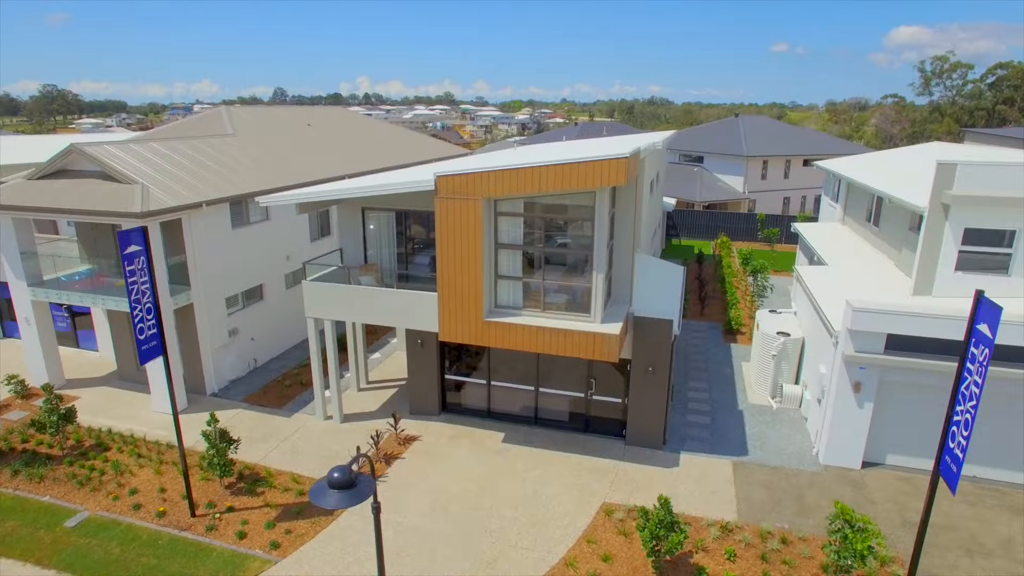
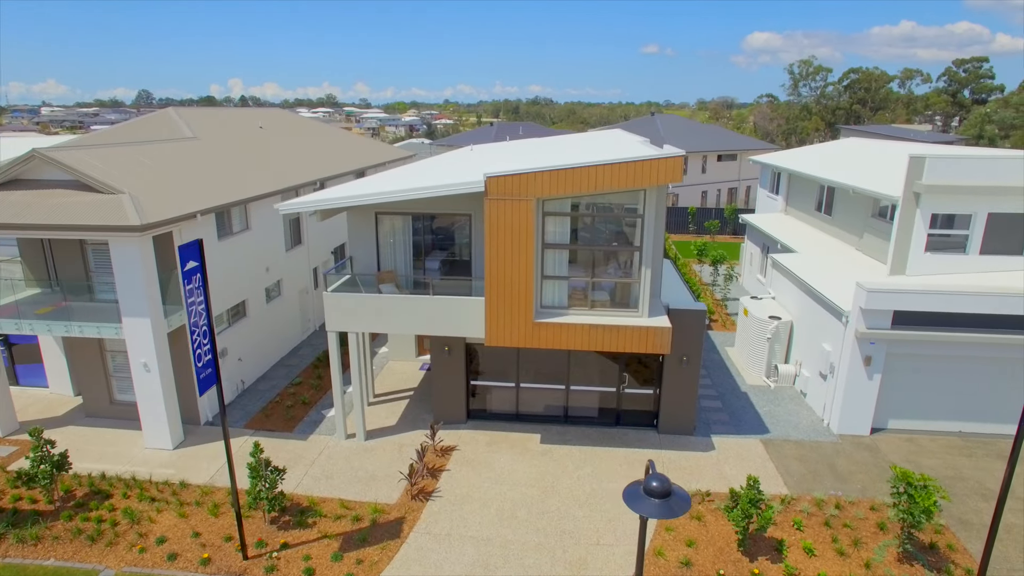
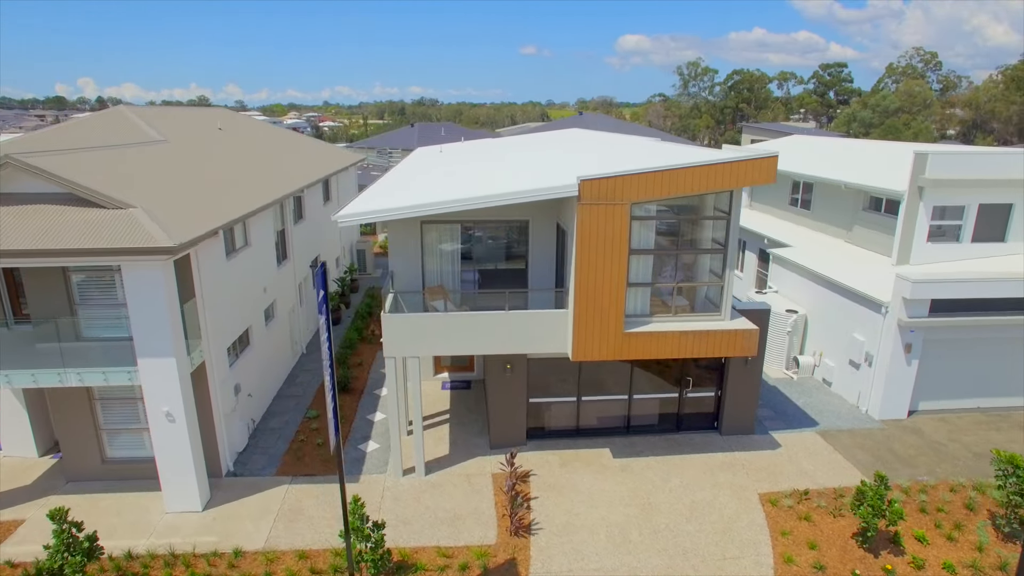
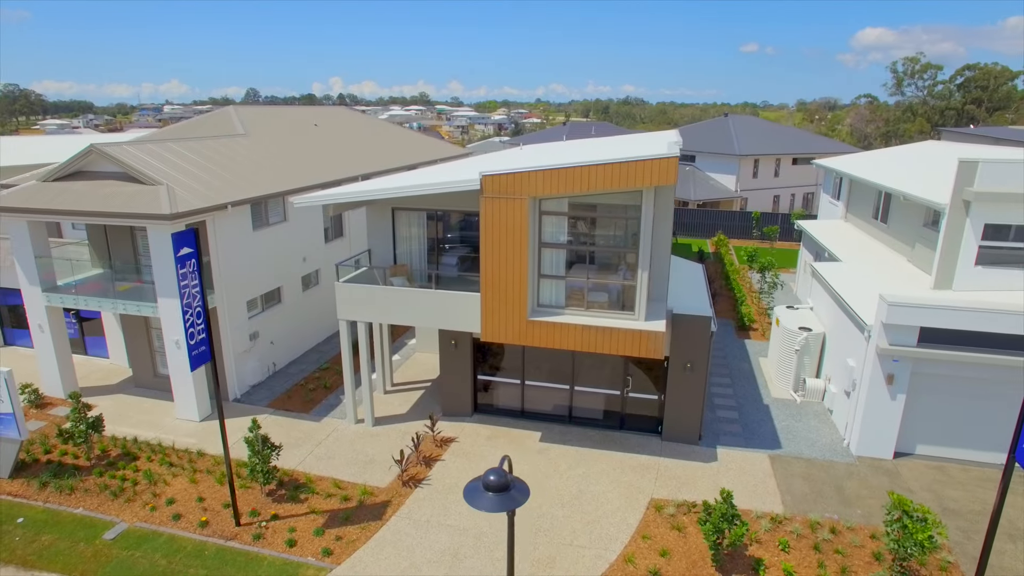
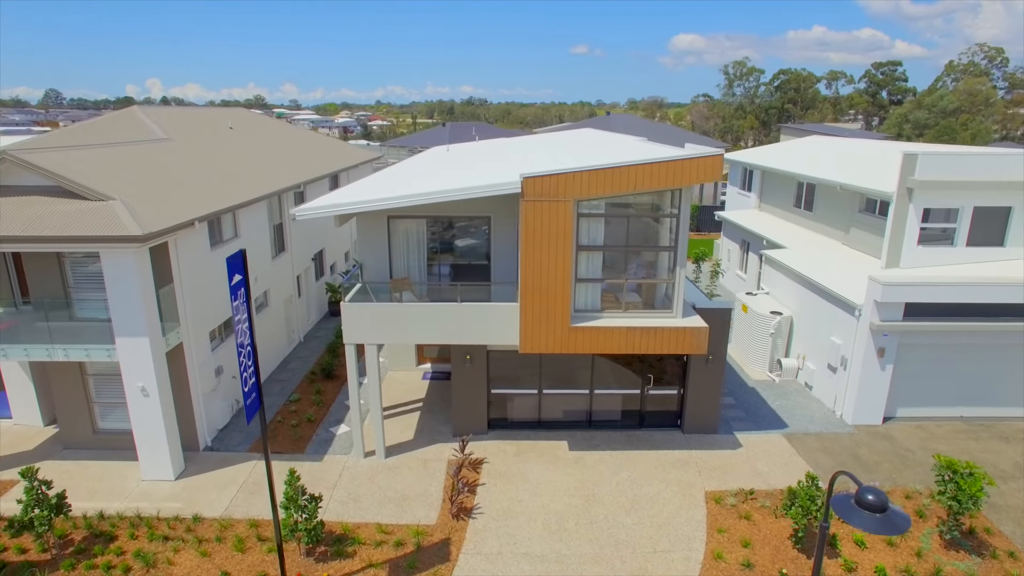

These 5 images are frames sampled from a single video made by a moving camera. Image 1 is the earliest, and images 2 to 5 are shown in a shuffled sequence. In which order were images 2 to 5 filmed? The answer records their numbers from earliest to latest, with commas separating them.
4, 2, 5, 3
